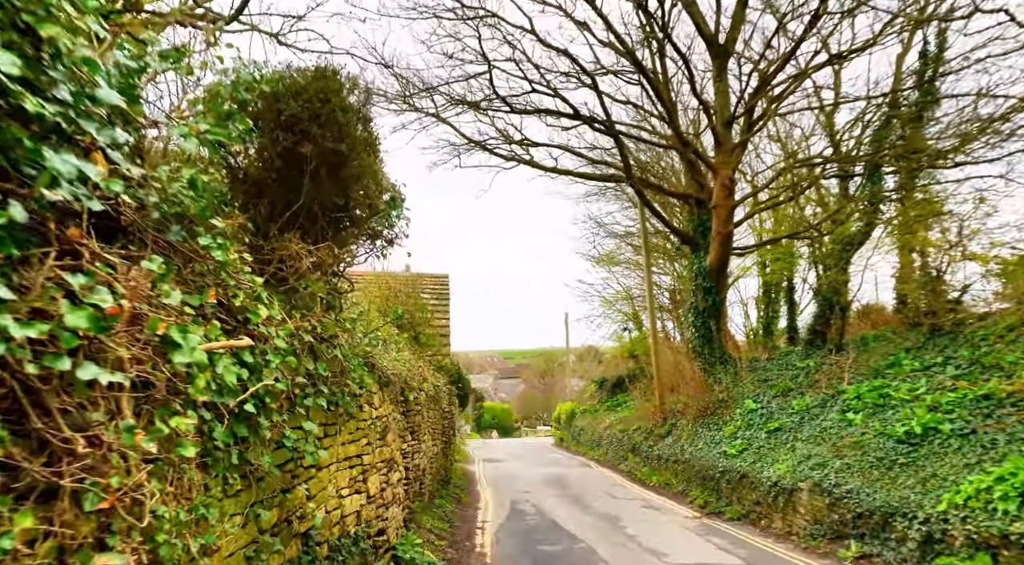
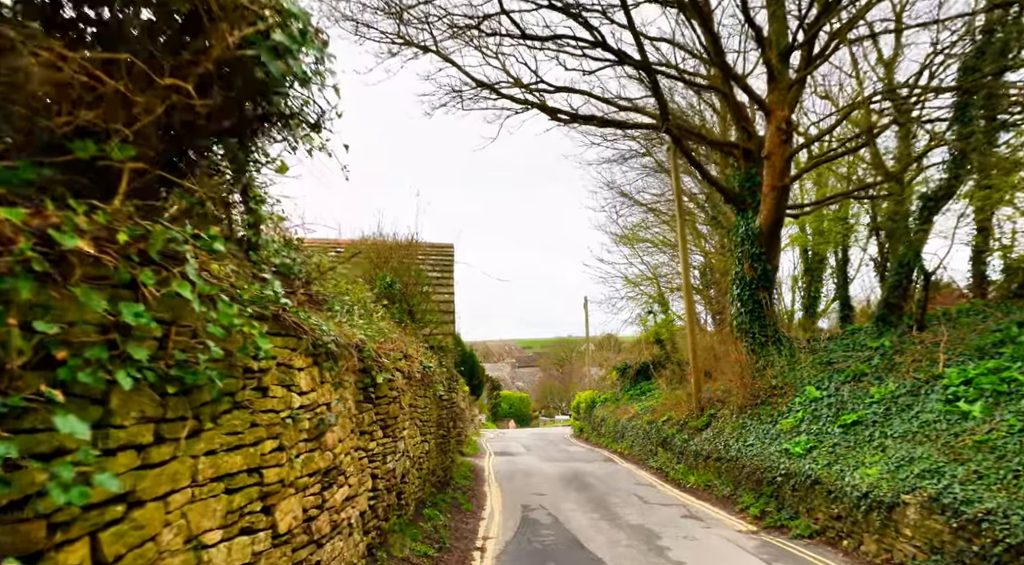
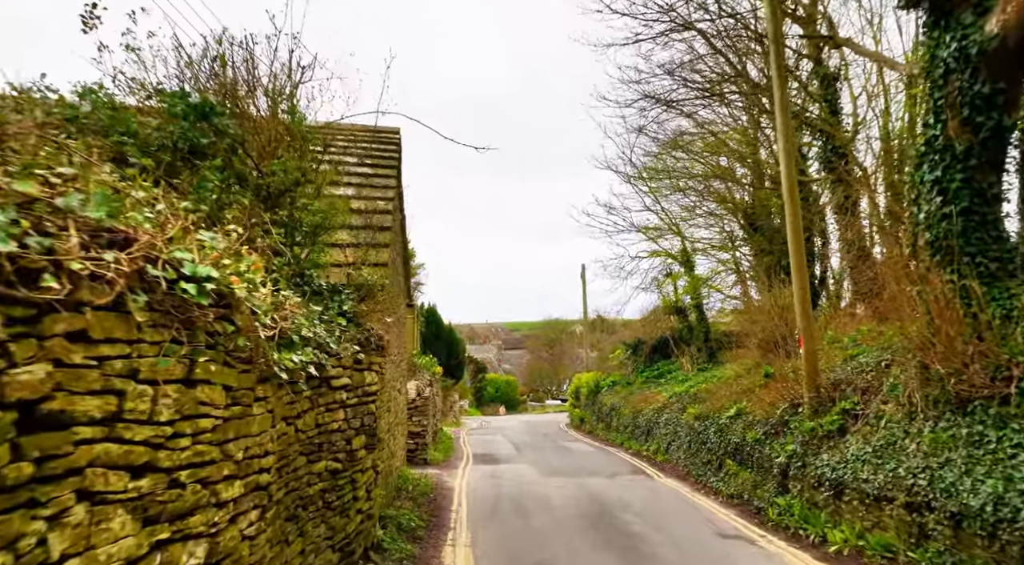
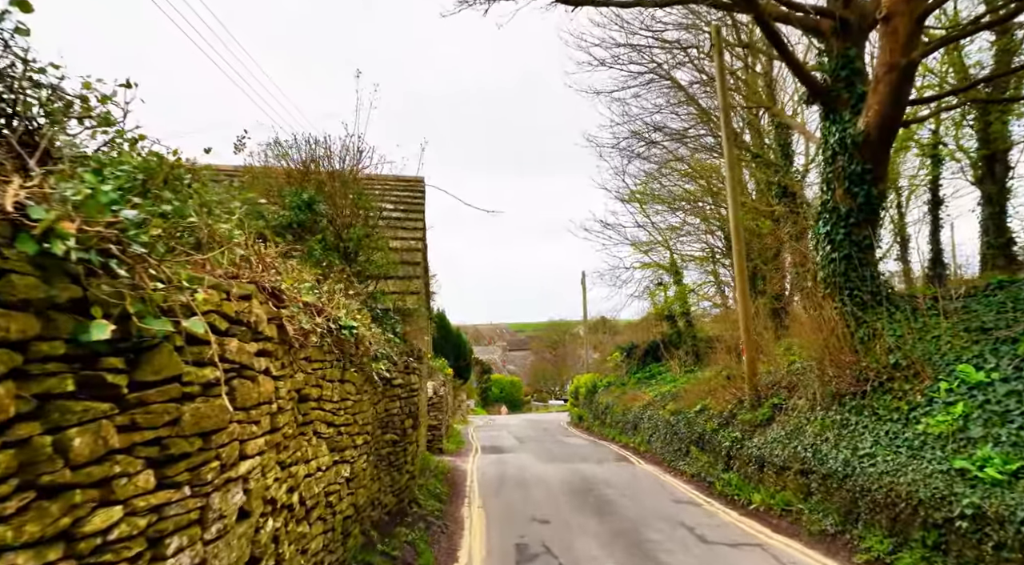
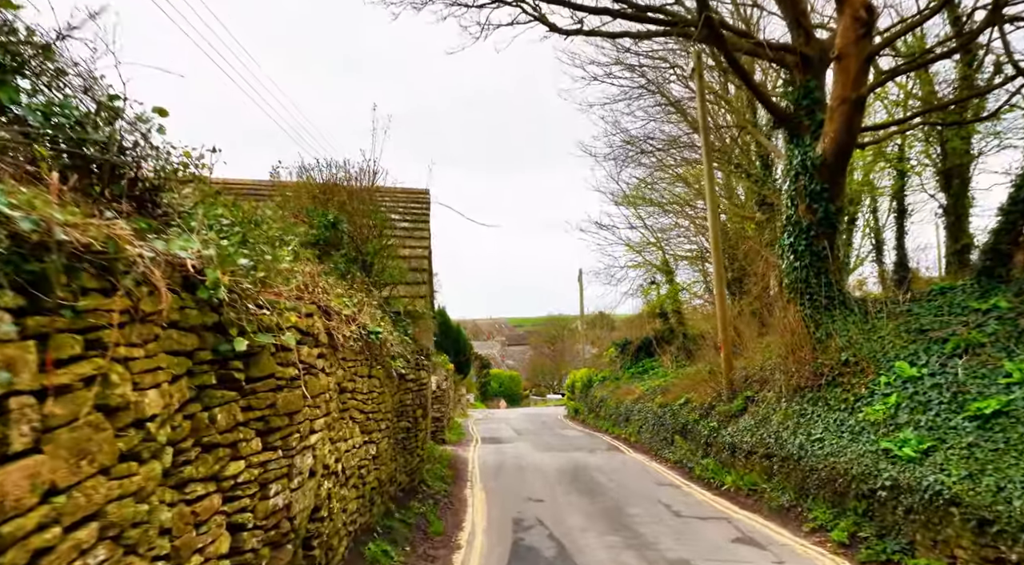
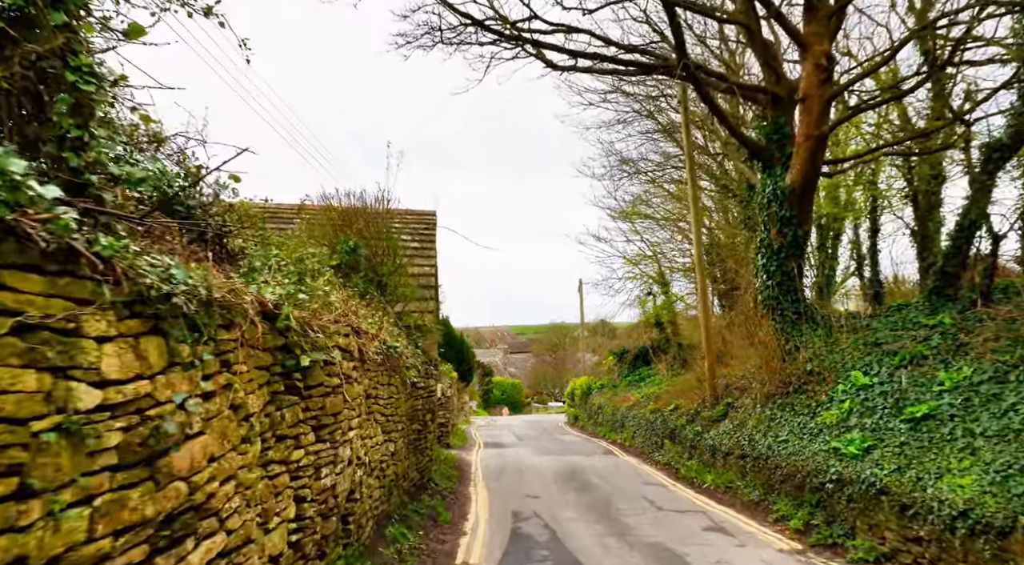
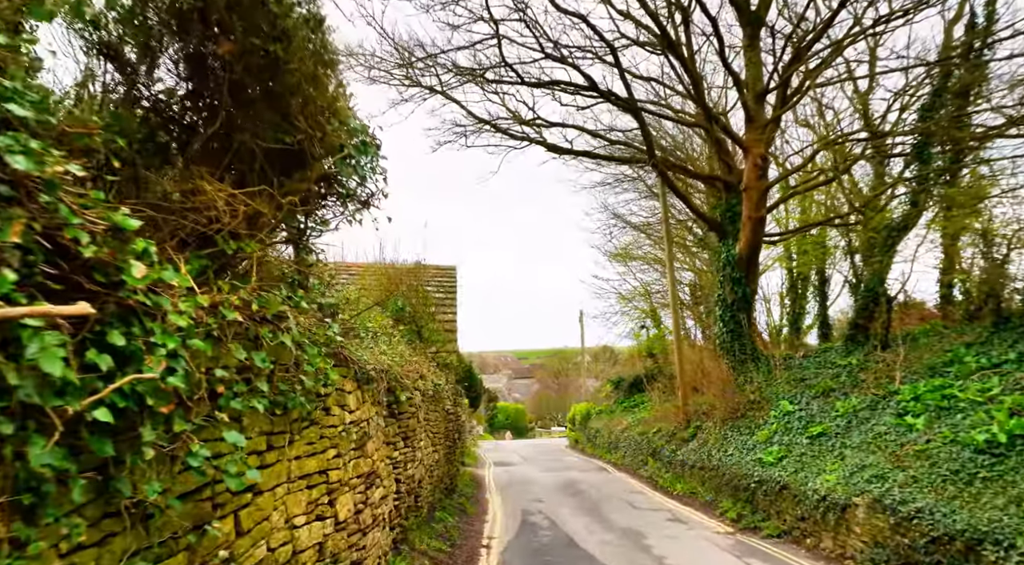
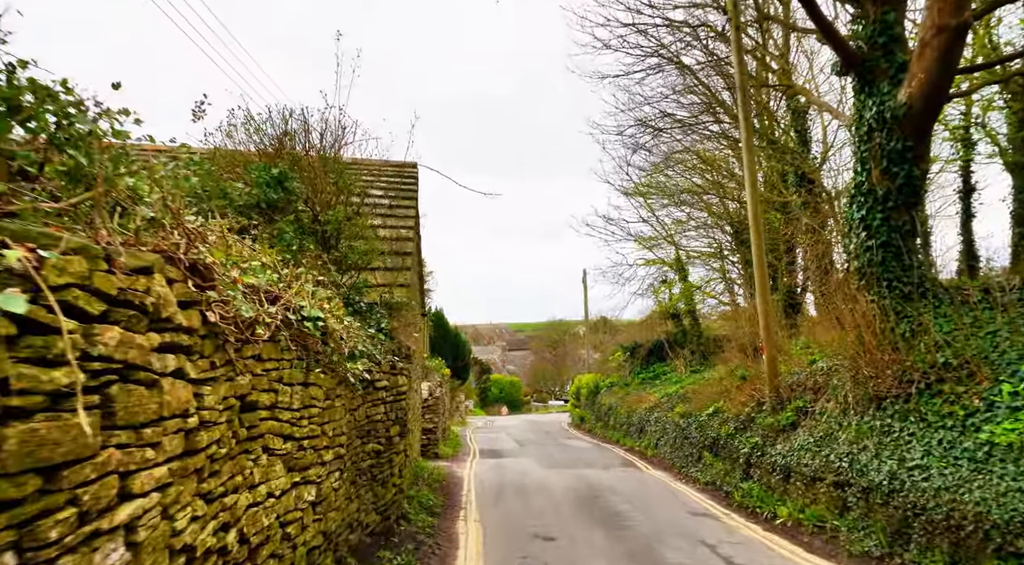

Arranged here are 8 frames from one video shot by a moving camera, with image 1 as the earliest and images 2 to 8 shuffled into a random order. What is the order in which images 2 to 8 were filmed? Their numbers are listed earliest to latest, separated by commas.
7, 2, 6, 5, 4, 8, 3
